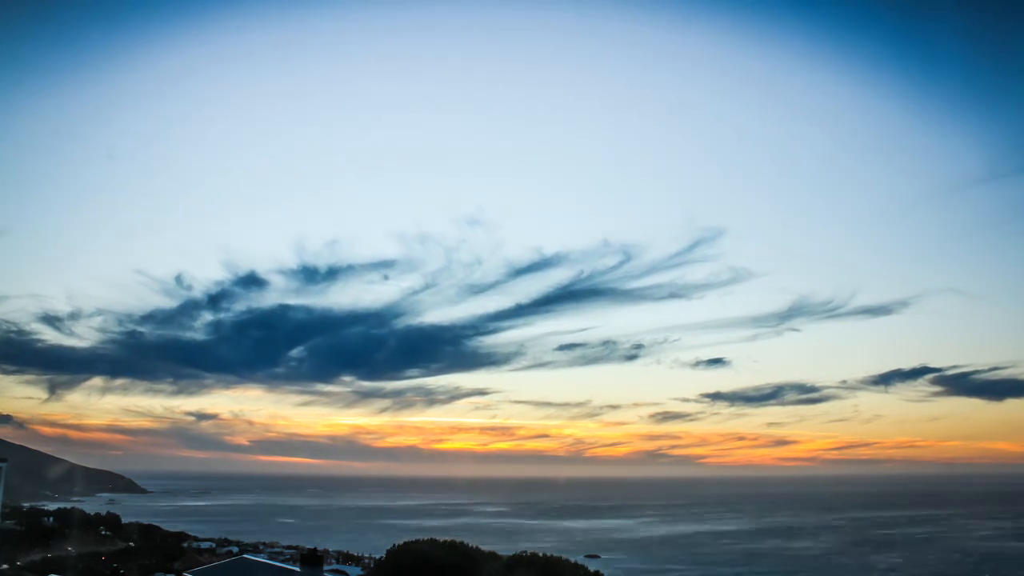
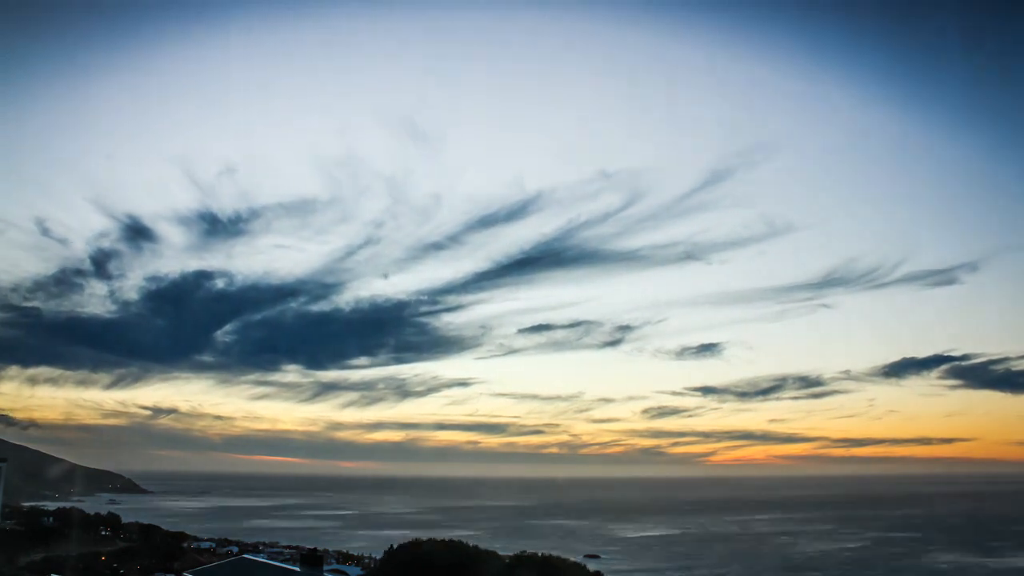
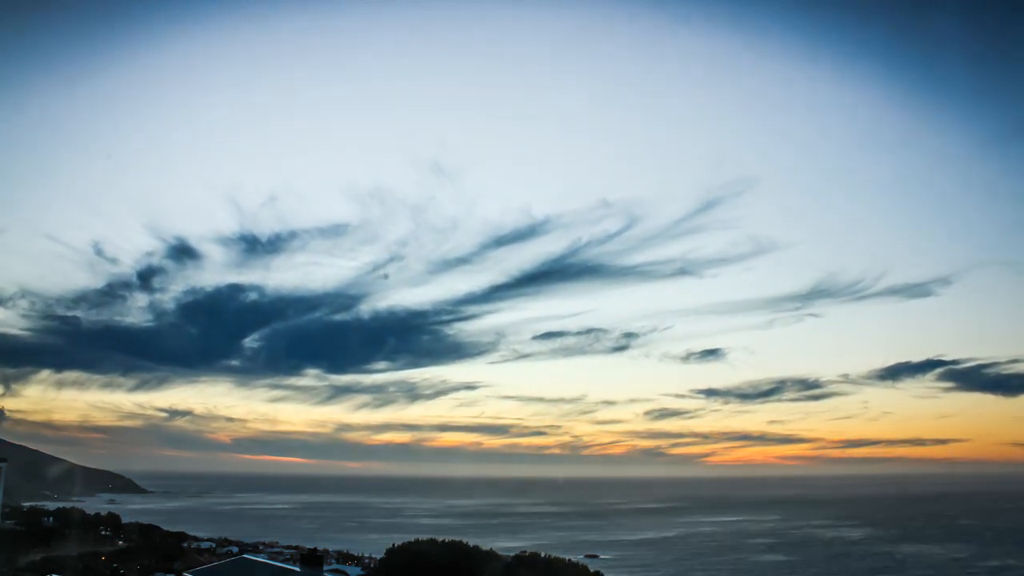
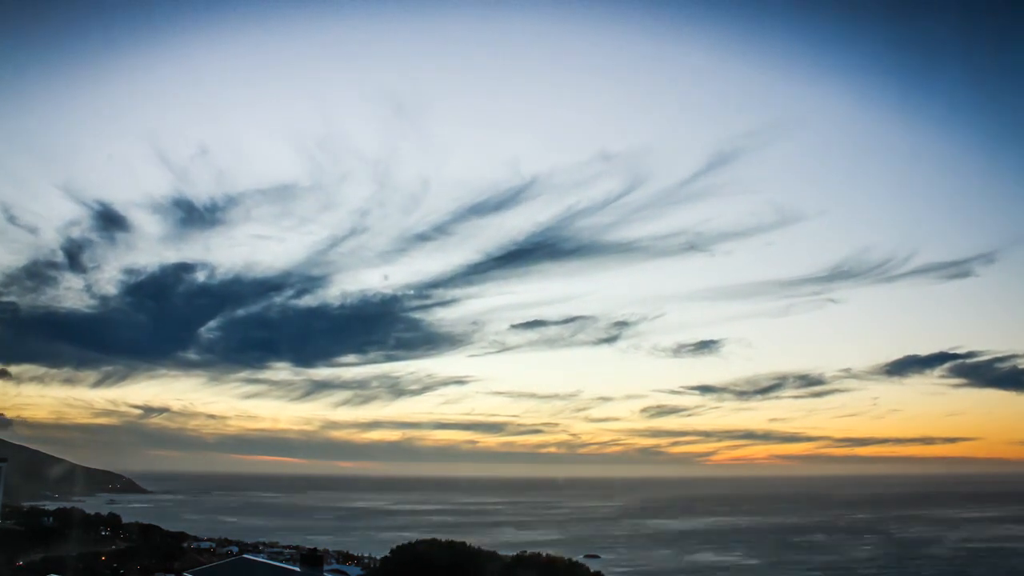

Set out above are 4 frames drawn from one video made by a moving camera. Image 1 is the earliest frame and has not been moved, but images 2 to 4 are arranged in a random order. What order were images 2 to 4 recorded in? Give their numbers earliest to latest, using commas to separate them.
3, 2, 4
